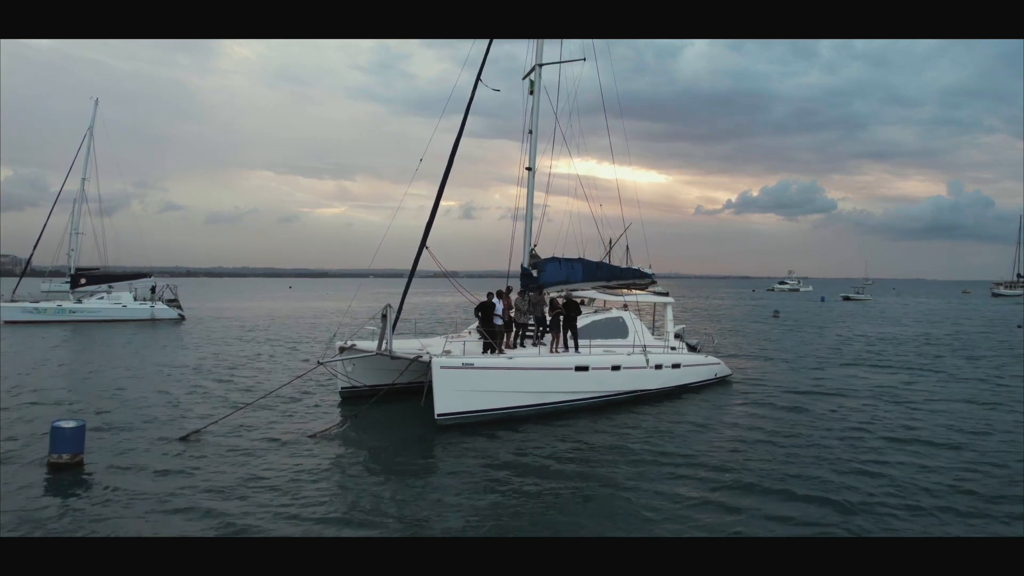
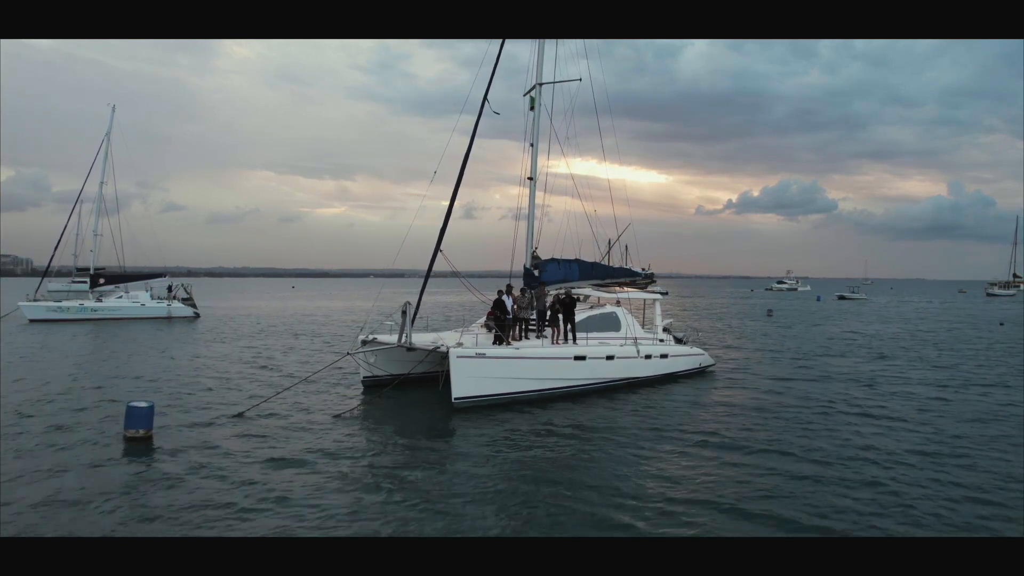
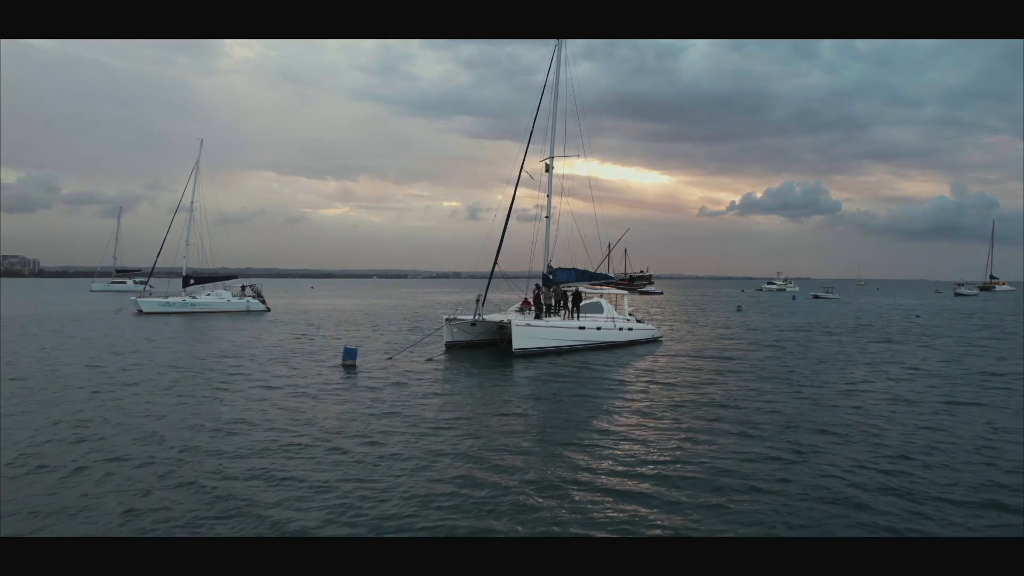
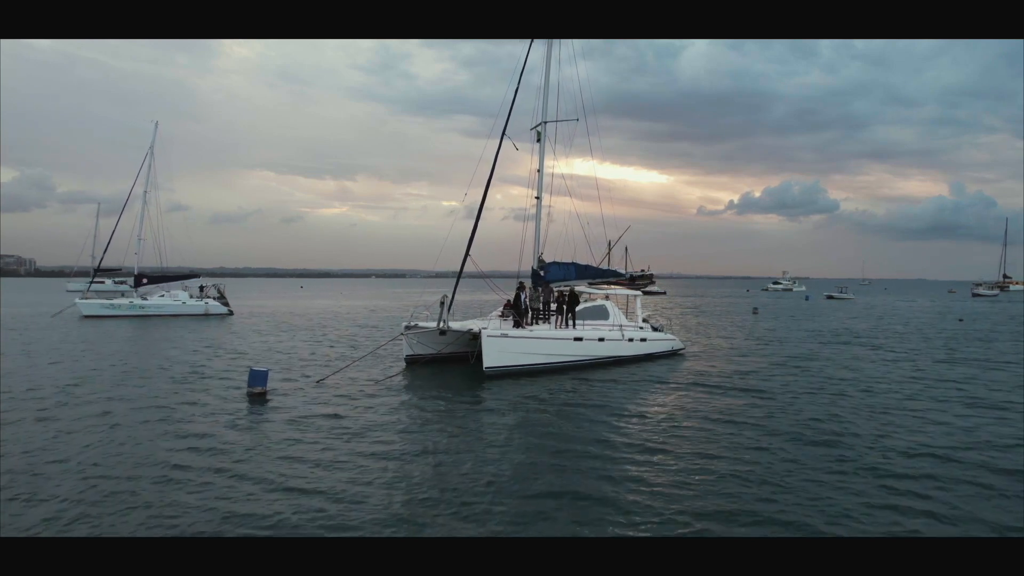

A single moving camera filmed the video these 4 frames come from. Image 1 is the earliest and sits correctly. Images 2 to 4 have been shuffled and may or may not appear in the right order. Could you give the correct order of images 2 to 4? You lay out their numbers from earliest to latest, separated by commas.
2, 4, 3
